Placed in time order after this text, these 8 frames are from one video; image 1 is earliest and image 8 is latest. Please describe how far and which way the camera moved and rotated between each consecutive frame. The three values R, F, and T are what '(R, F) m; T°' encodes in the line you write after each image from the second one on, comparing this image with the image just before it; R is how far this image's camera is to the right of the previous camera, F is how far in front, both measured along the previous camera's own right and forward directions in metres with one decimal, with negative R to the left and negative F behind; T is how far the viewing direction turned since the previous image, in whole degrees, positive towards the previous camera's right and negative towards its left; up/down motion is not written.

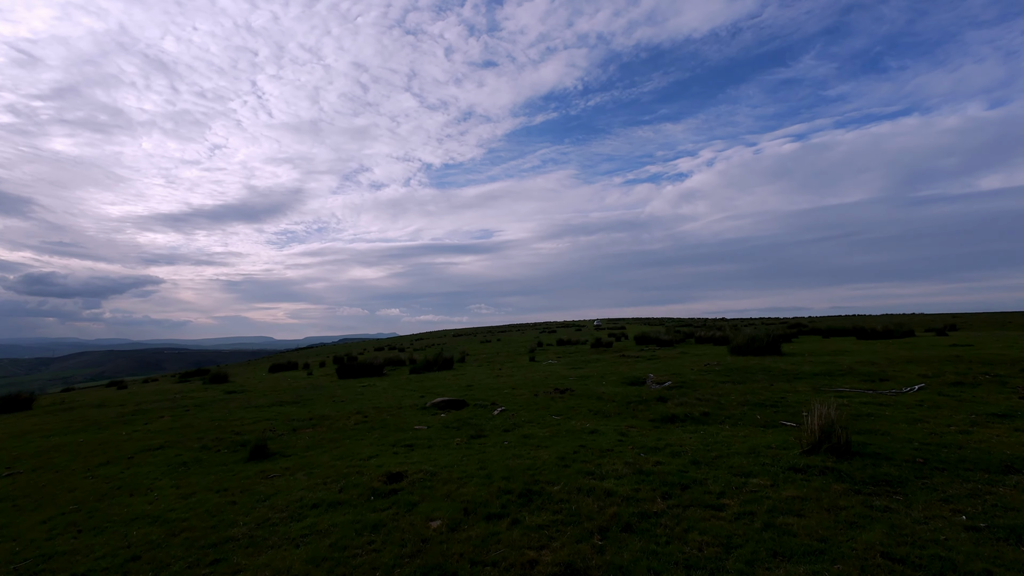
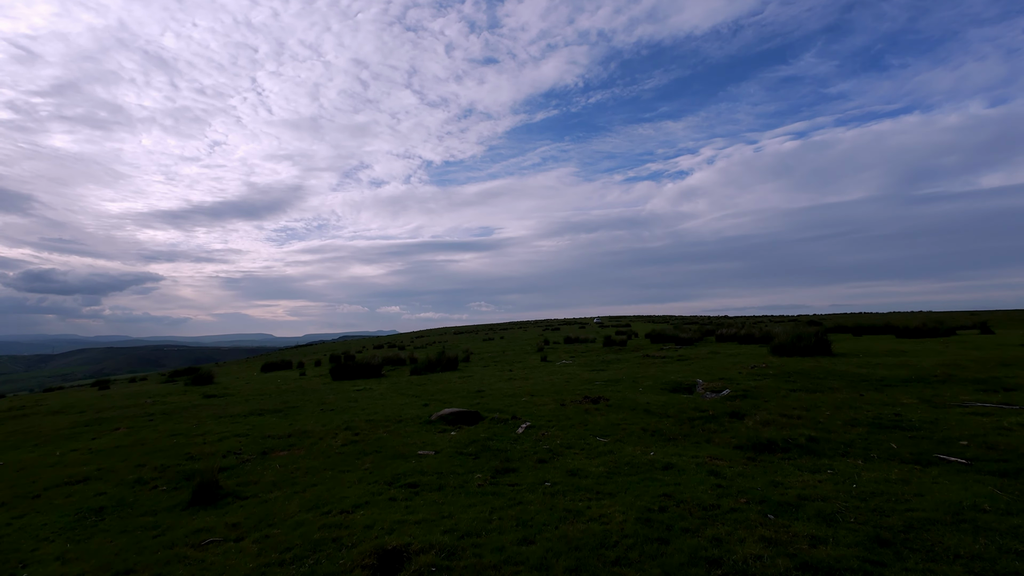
(-1.1, +4.6) m; 0°
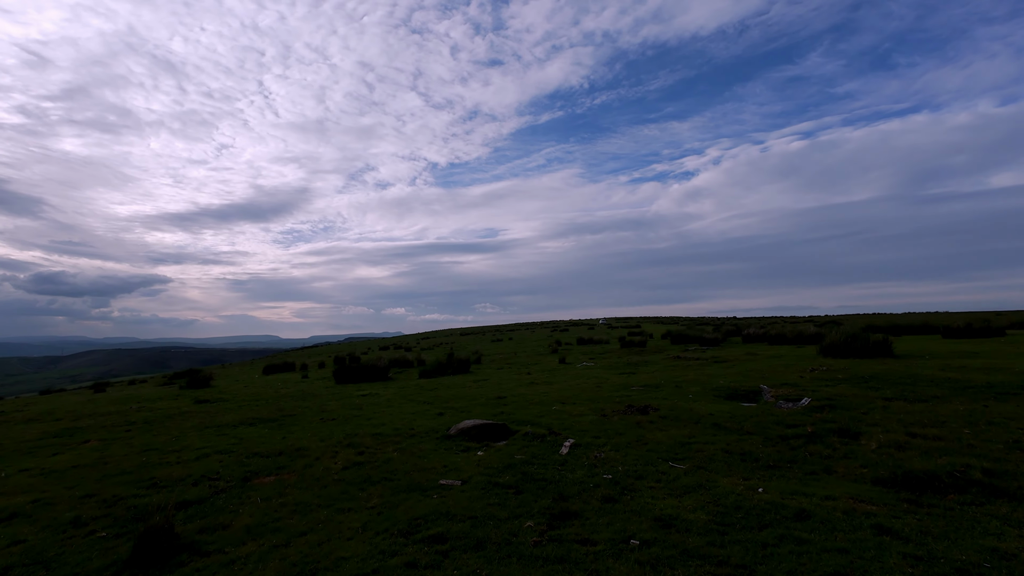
(-1.1, +3.5) m; -1°
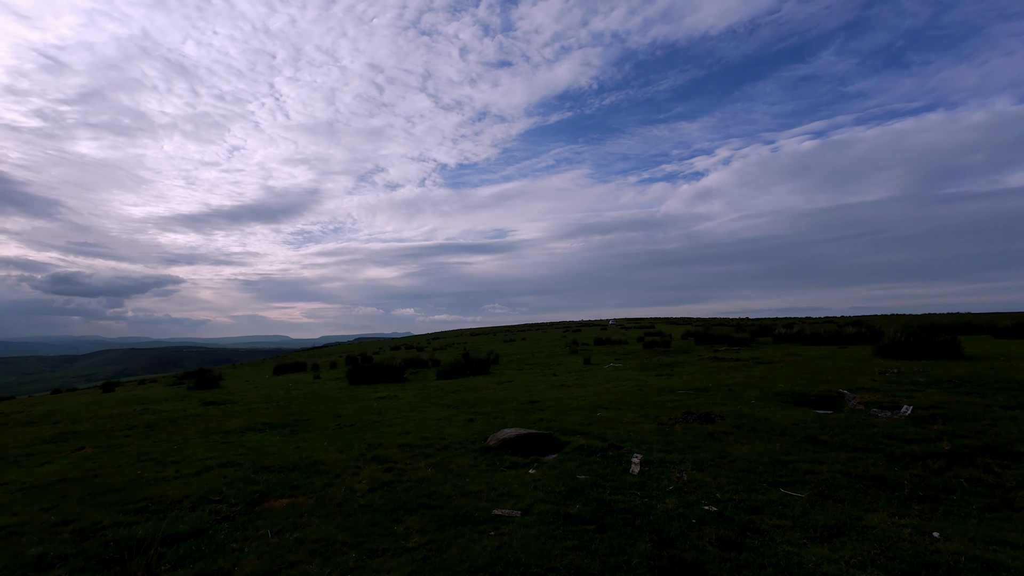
(-1.3, +2.4) m; -1°
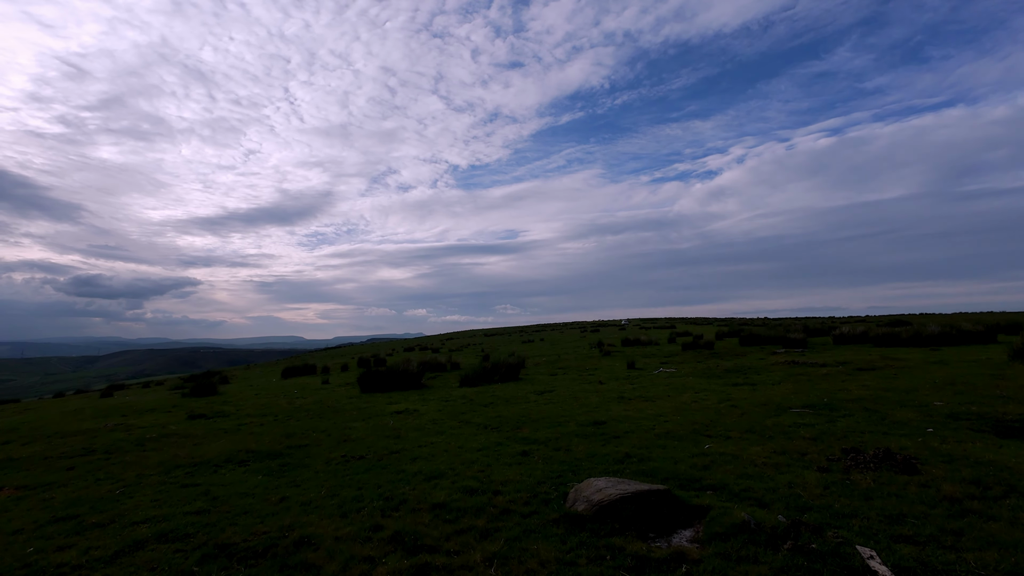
(-1.8, +5.5) m; -1°
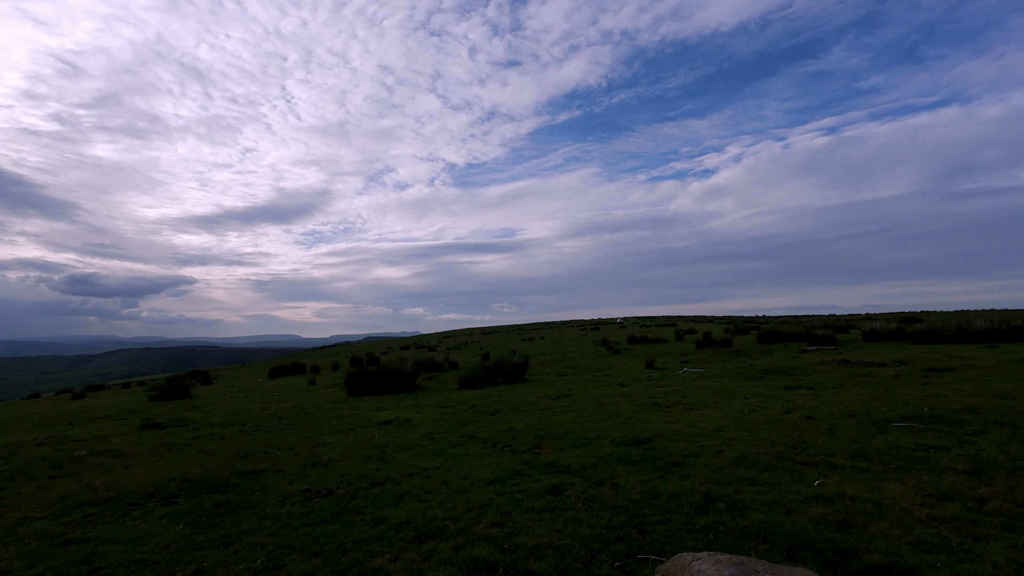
(-0.6, +4.2) m; 0°
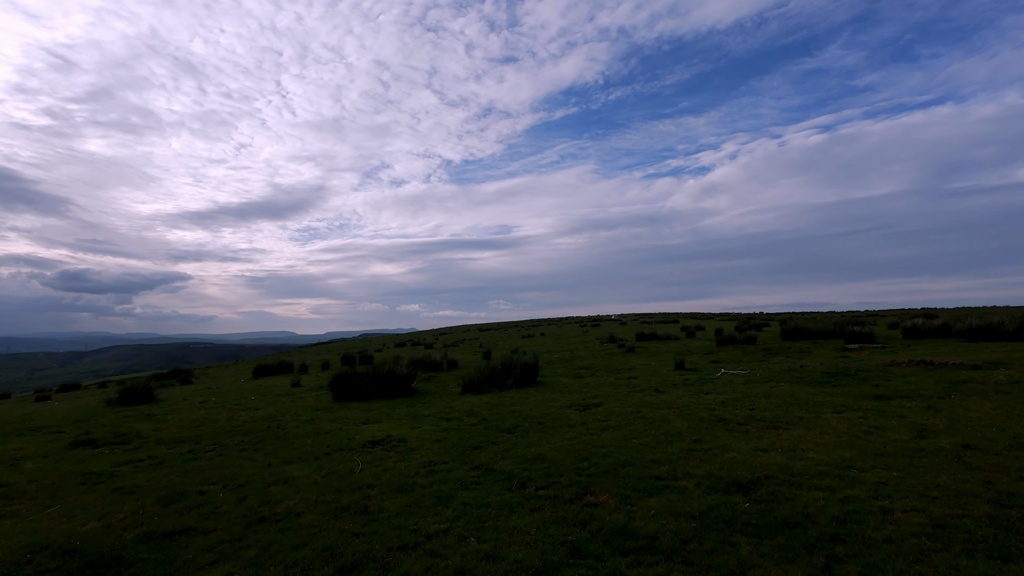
(-1.0, +4.6) m; 0°
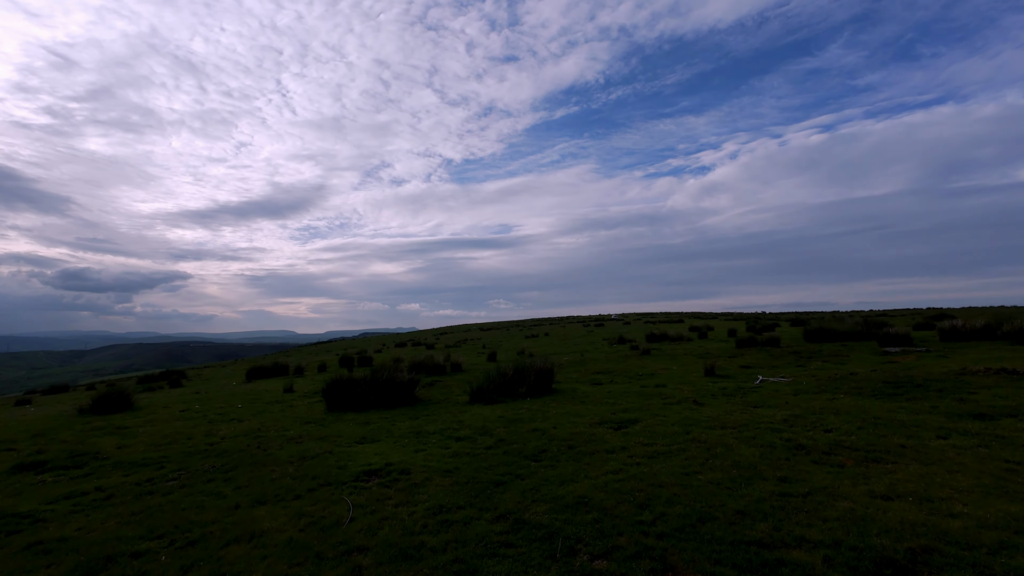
(-0.8, +3.0) m; 0°
